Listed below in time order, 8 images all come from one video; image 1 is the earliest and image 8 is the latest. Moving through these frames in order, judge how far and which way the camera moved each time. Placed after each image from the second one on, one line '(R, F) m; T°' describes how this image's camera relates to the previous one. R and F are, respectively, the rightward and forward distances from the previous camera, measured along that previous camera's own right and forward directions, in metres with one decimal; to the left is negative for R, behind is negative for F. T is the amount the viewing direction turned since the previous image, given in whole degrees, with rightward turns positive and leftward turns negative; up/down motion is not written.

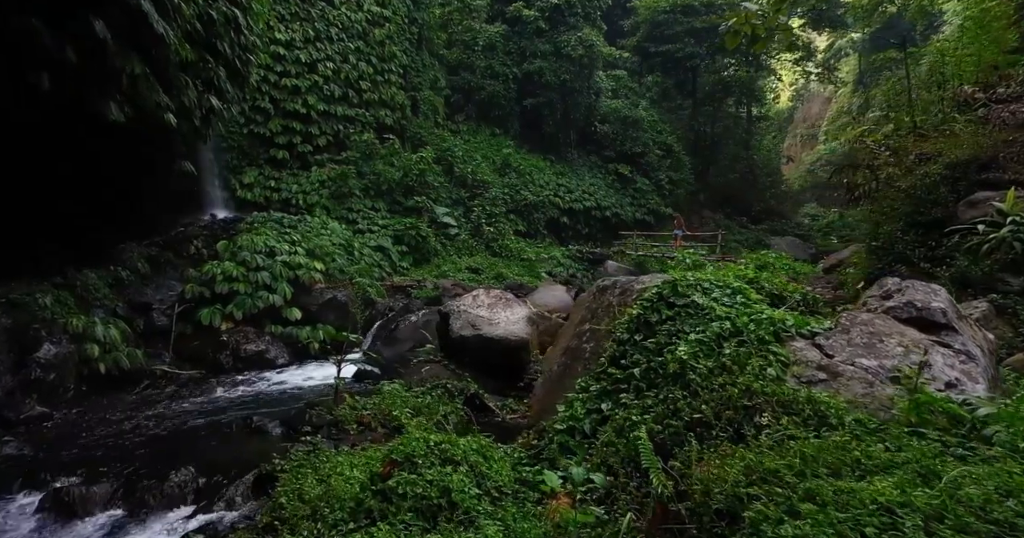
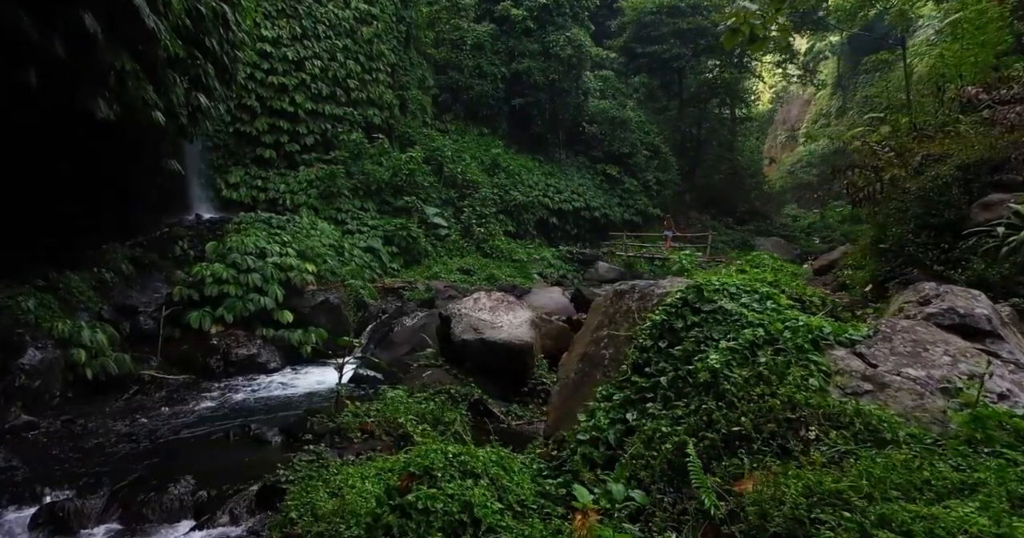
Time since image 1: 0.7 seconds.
(-0.2, +0.1) m; +2°
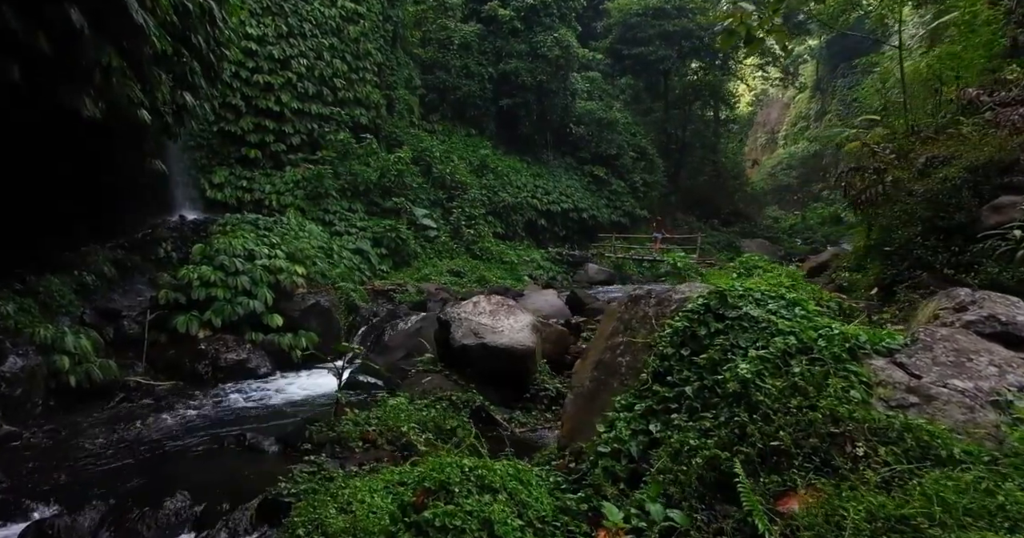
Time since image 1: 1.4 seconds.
(-0.2, +0.1) m; +2°
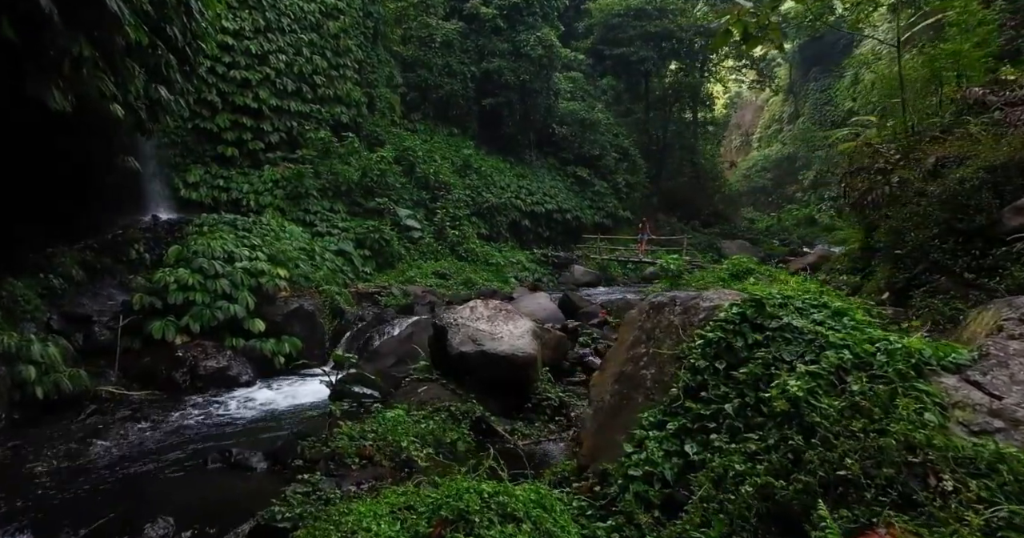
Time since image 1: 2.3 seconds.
(-0.2, +0.2) m; +2°
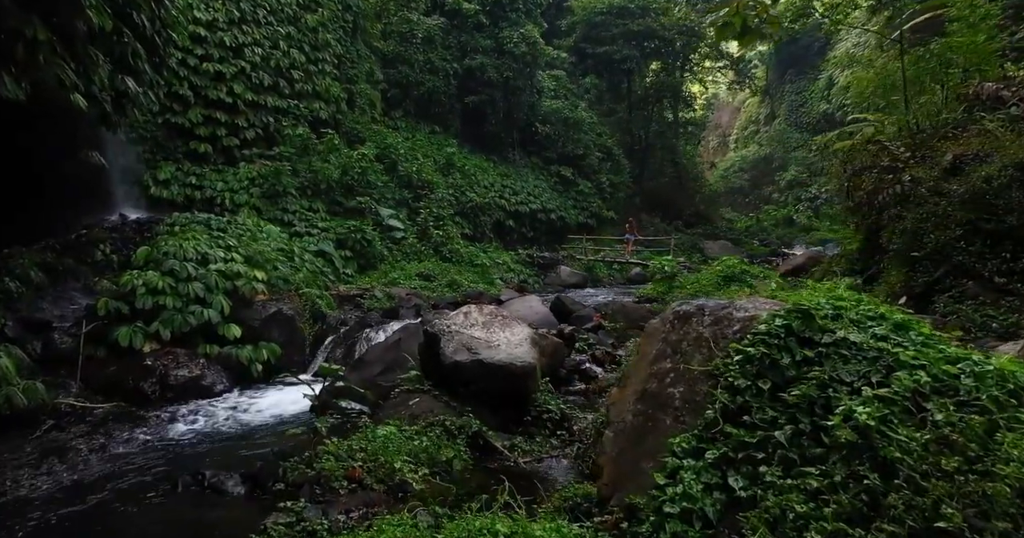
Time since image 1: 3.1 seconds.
(-0.1, +0.3) m; +2°
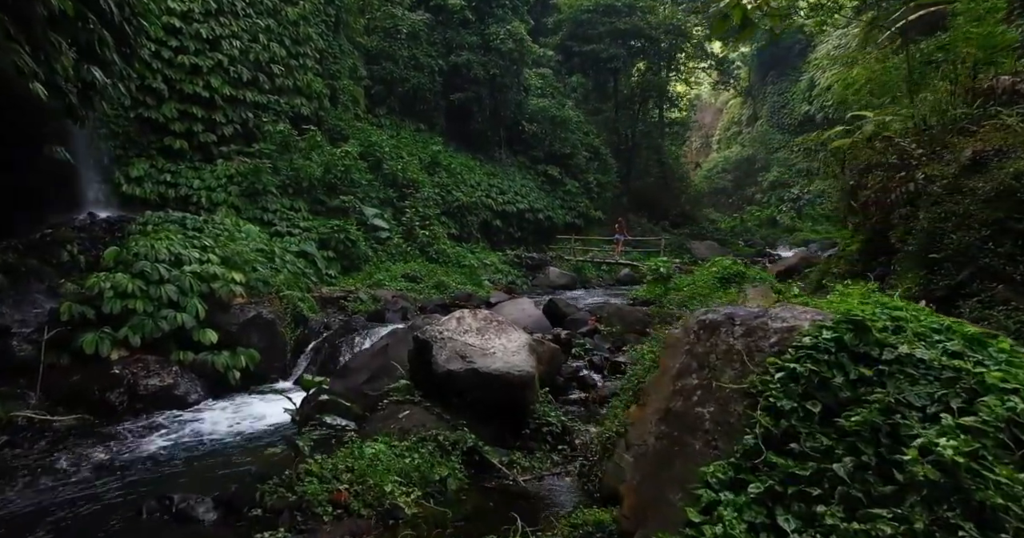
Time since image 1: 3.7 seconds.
(-0.1, +0.3) m; +2°
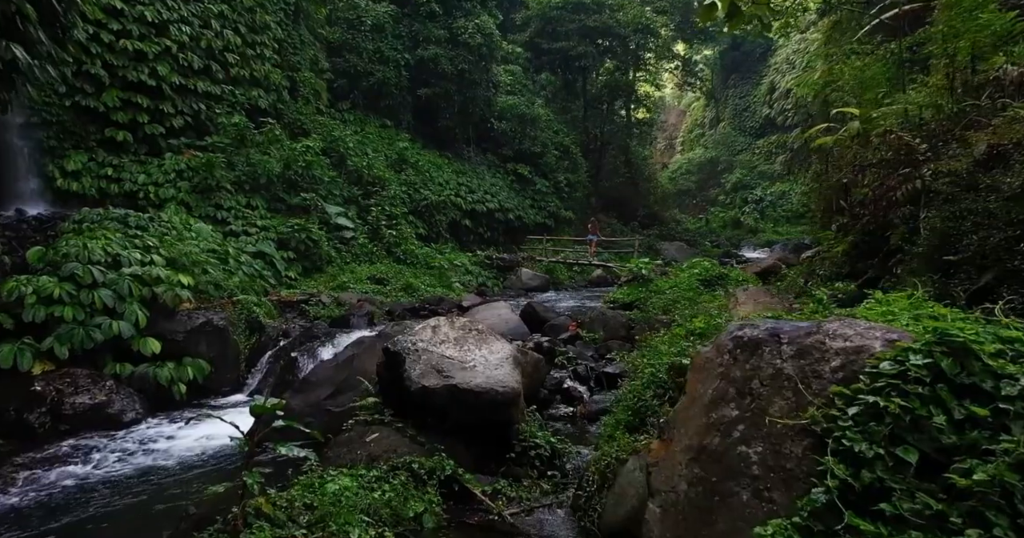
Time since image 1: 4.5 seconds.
(-0.1, +0.5) m; +3°
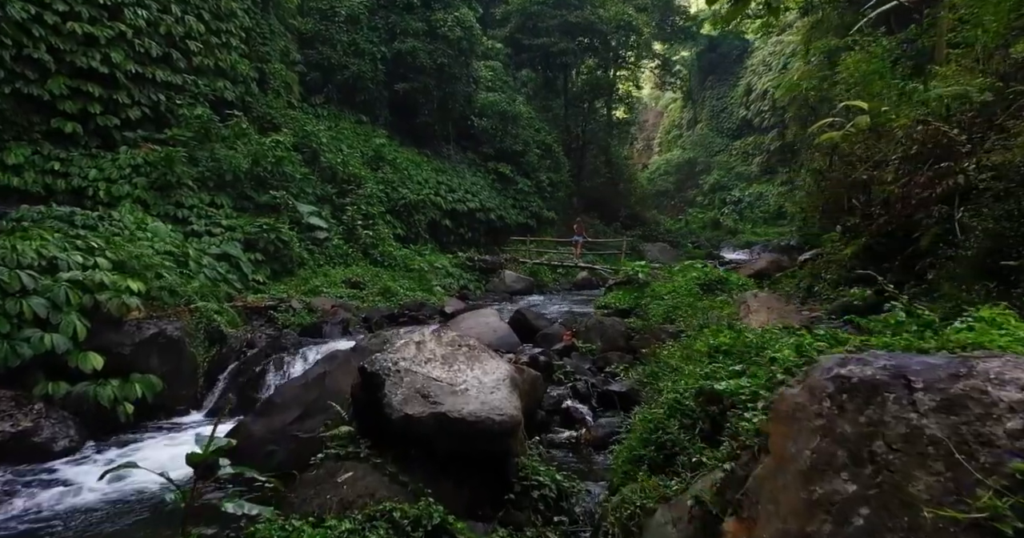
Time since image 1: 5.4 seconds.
(-0.1, +0.6) m; +2°
